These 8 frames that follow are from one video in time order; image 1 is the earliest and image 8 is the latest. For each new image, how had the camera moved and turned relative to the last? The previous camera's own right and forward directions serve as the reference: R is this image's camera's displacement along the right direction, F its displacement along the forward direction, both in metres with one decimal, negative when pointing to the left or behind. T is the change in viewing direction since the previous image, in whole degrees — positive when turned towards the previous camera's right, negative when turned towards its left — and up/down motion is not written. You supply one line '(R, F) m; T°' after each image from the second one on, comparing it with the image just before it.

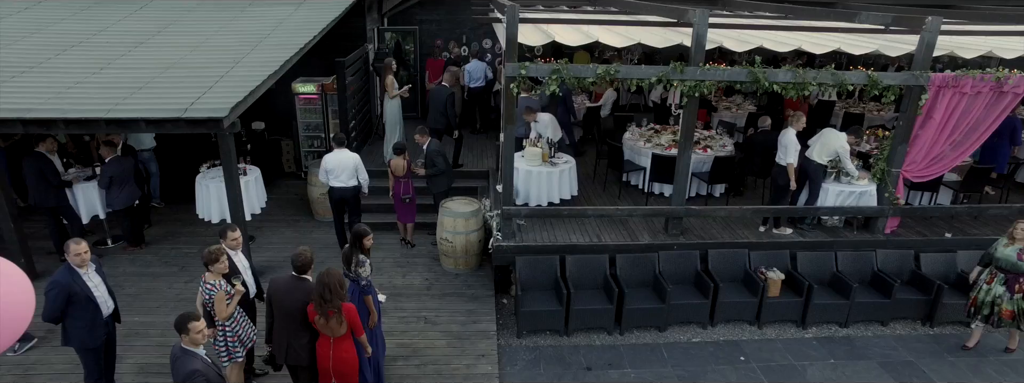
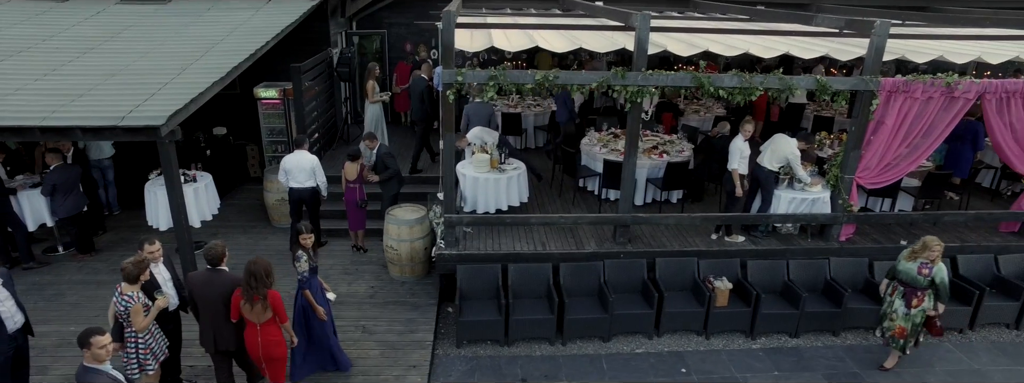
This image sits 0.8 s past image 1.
(+1.1, +0.1) m; 0°
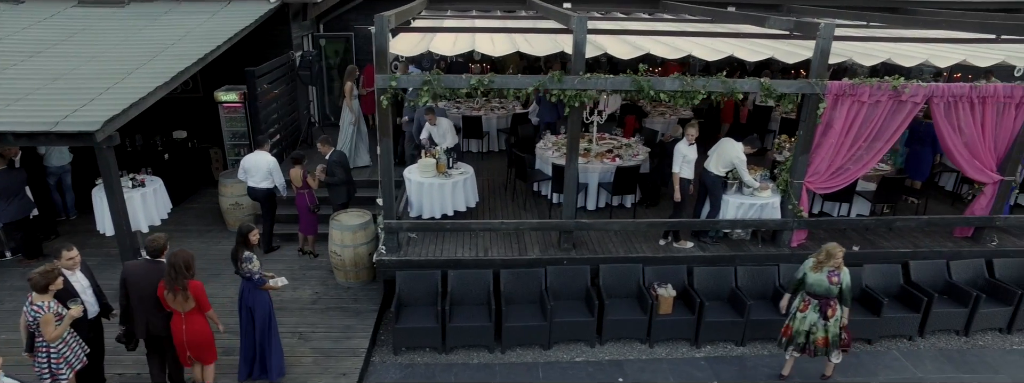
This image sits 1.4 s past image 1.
(+1.1, +0.1) m; 0°
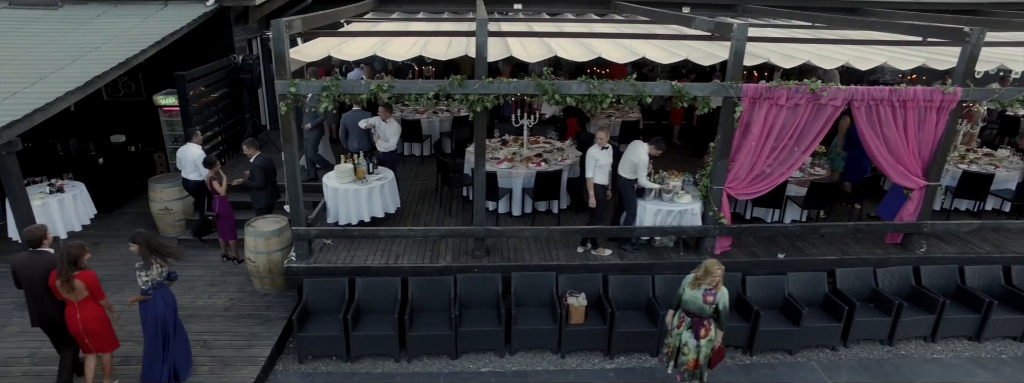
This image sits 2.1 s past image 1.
(+1.6, +0.1) m; 0°
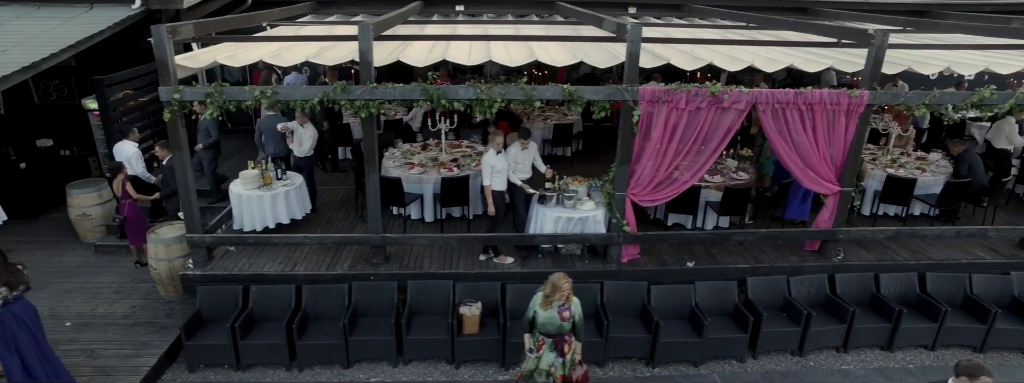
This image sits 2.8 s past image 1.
(+1.8, +0.1) m; 0°
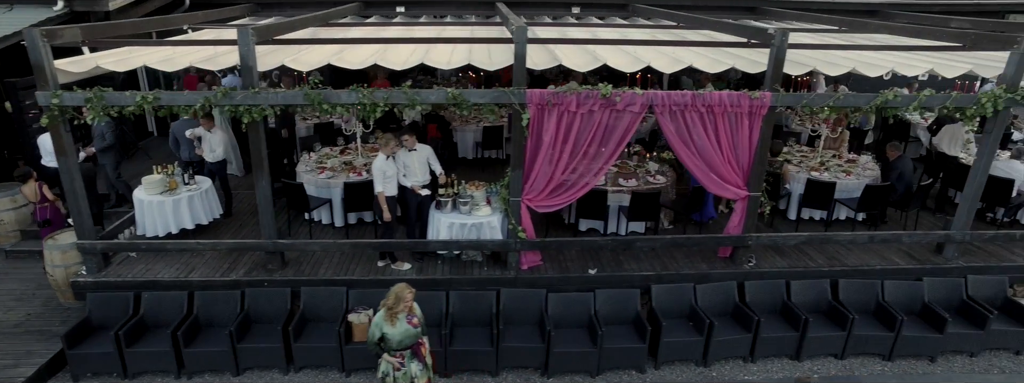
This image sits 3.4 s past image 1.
(+1.8, +0.1) m; 0°
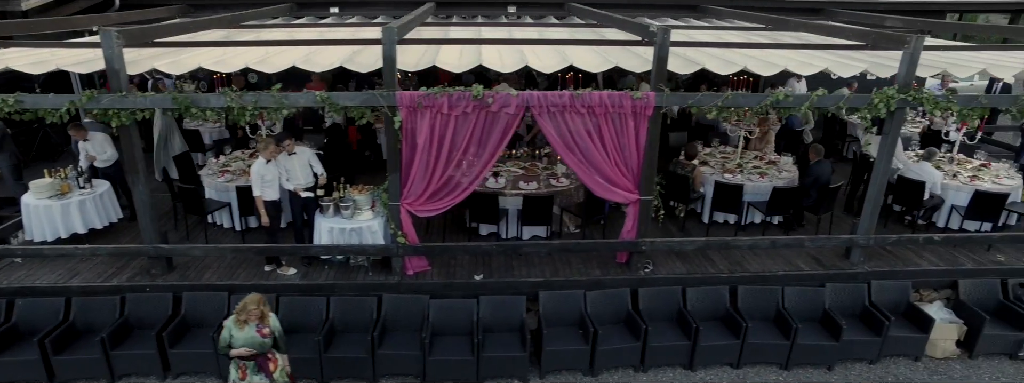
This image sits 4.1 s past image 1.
(+2.0, +0.1) m; 0°
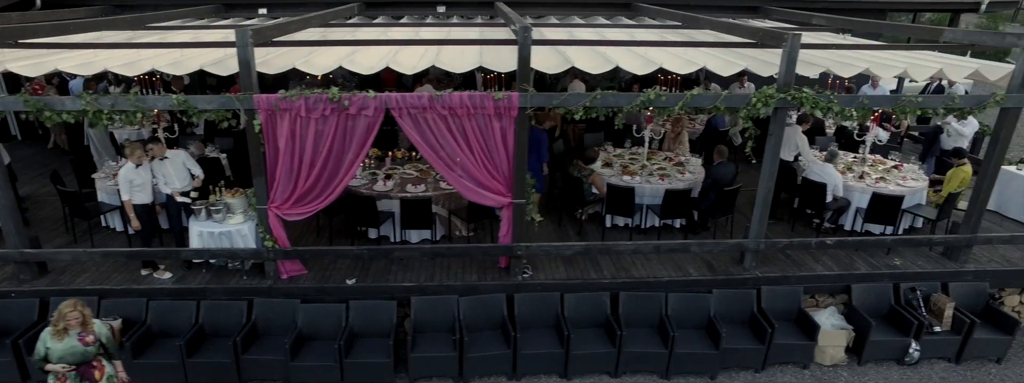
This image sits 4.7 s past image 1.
(+2.1, +0.1) m; 0°
